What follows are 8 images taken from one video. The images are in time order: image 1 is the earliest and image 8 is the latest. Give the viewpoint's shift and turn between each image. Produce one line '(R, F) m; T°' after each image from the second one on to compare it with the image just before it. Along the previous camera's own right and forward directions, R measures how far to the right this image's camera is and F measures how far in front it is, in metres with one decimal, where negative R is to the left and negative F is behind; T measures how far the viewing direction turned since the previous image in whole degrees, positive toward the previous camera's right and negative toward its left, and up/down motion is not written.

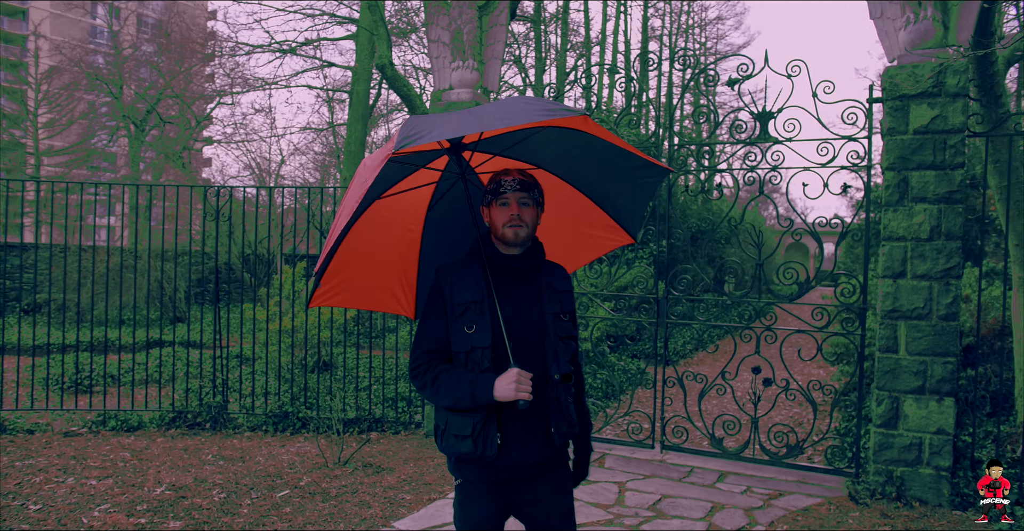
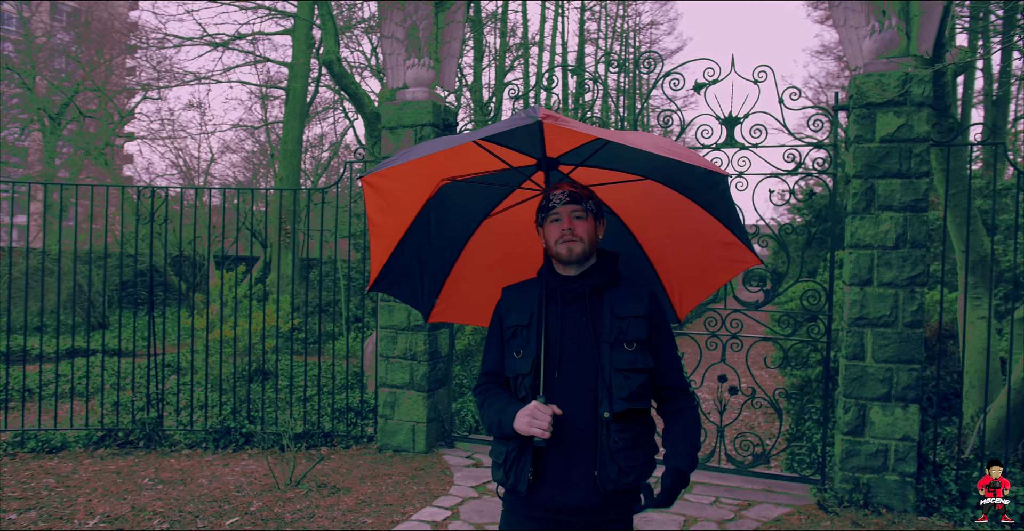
(-0.2, +0.2) m; +5°
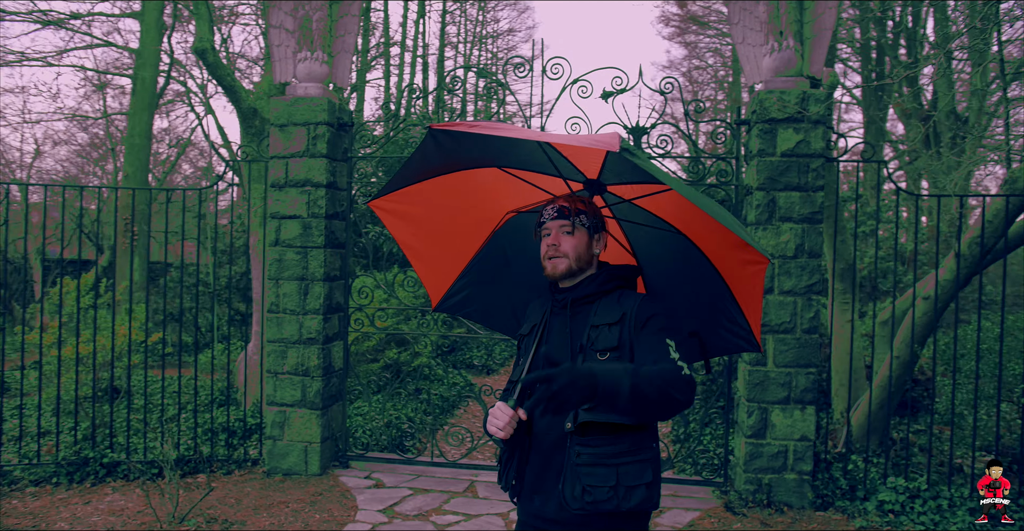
(-0.4, +0.2) m; +11°
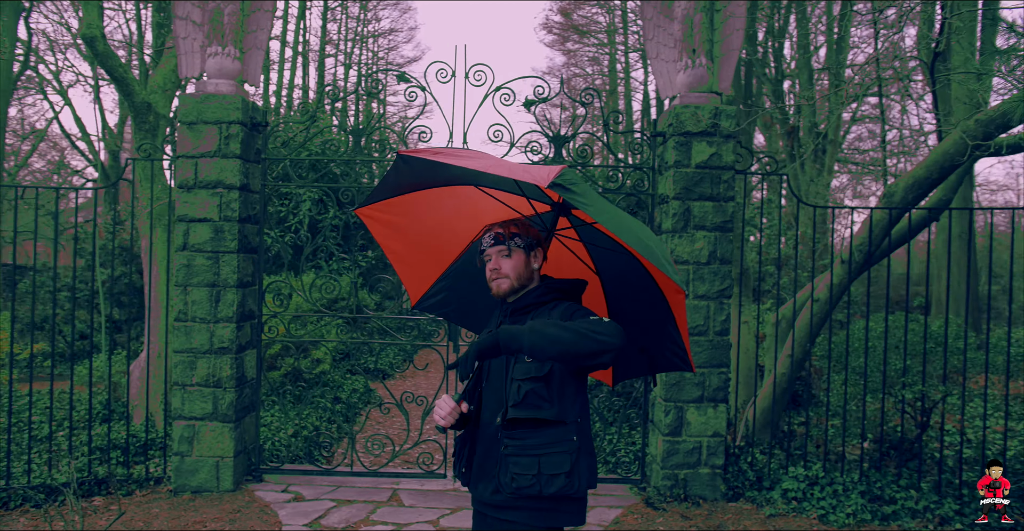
(-0.3, 0.0) m; +9°
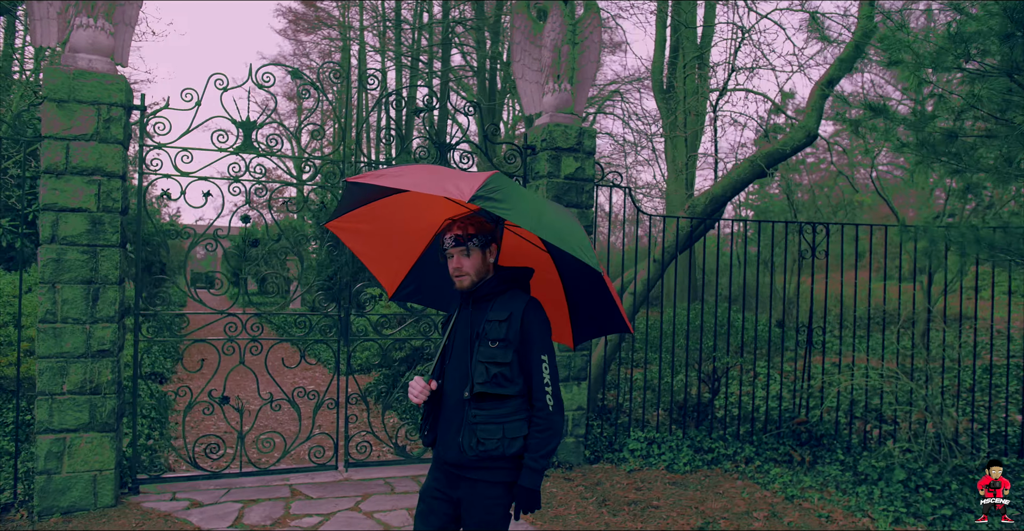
(-1.4, -0.2) m; +23°
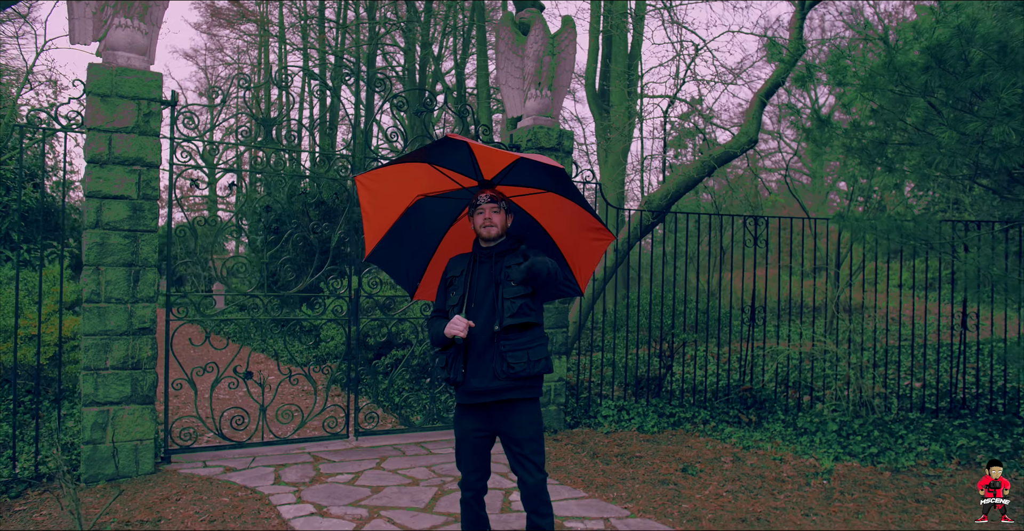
(-0.7, -0.6) m; +7°
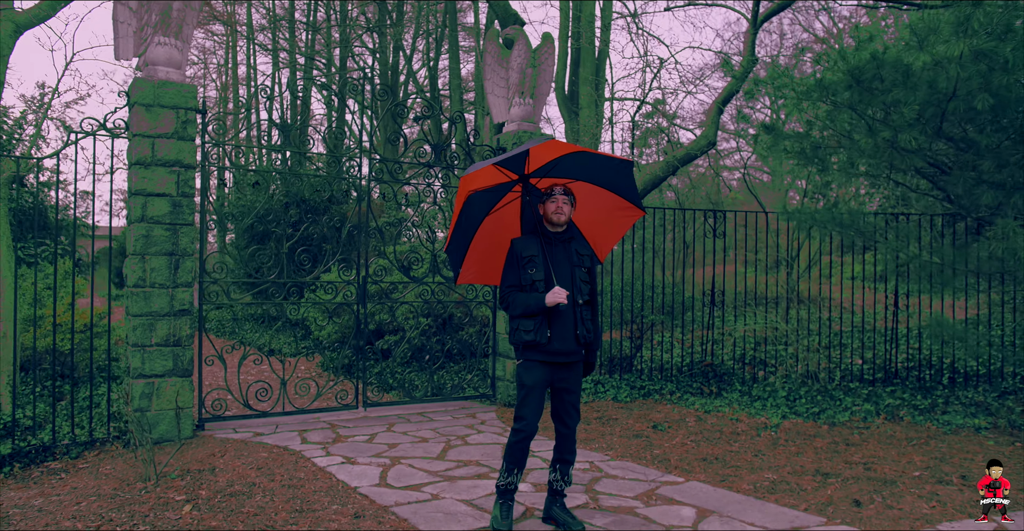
(-0.2, -0.8) m; +3°
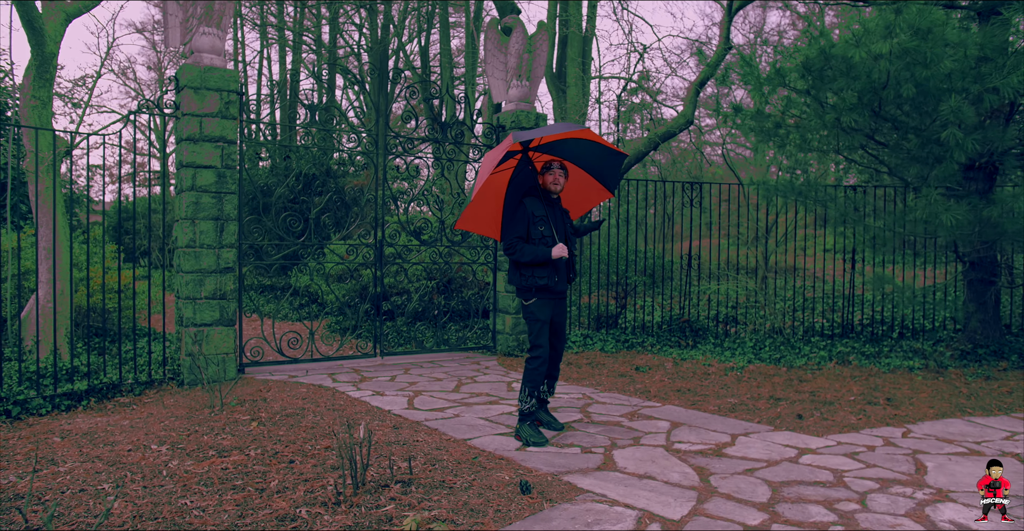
(-0.2, -0.9) m; +1°
